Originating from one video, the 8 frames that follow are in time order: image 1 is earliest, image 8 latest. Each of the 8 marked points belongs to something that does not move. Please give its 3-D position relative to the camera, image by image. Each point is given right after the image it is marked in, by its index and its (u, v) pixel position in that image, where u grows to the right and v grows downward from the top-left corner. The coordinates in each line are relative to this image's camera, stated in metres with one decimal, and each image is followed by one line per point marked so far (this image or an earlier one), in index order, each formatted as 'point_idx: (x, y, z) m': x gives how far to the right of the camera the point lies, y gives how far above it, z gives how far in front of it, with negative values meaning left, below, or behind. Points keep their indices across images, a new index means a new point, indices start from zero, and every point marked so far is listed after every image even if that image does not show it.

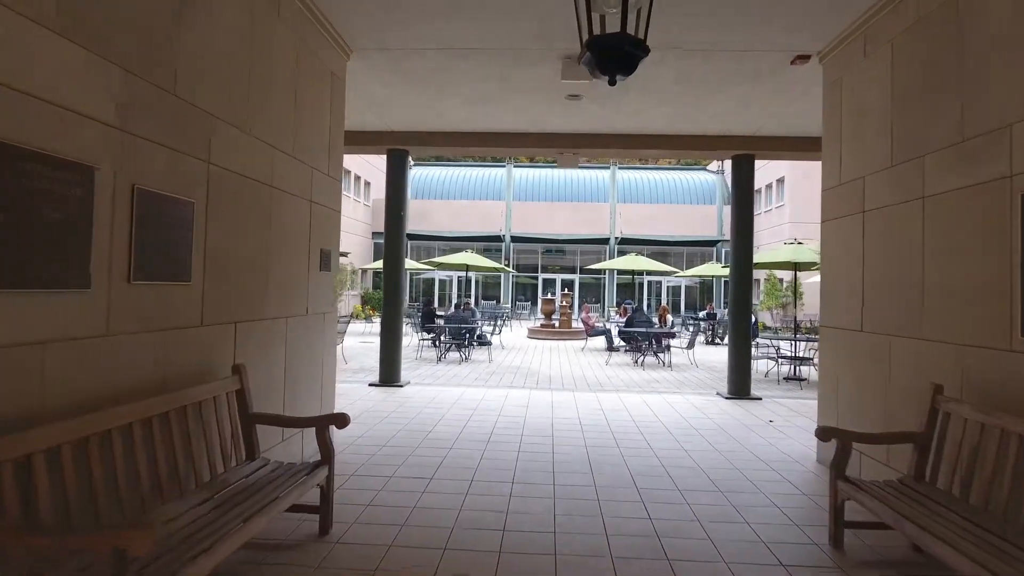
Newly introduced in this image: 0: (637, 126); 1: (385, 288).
0: (+1.9, +2.4, +9.0) m
1: (-2.1, 0.0, +9.6) m
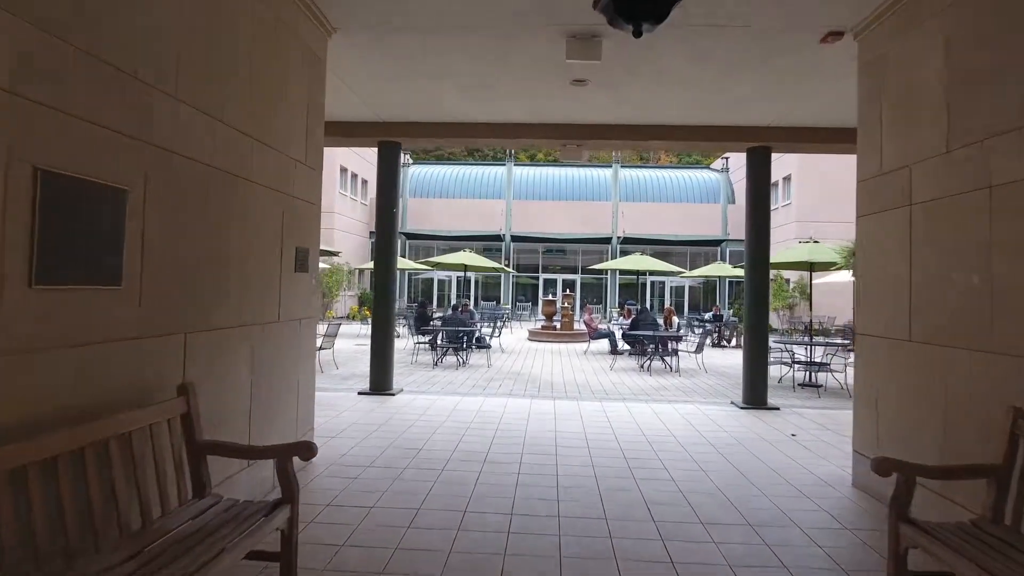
0: (+1.9, +2.4, +8.4) m
1: (-2.1, 0.0, +9.0) m
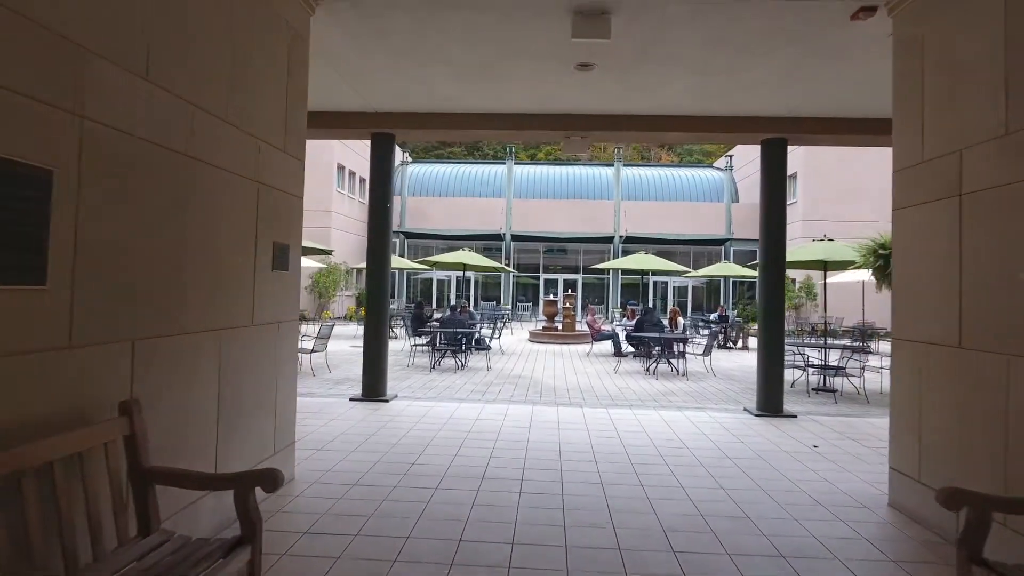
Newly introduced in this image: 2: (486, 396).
0: (+1.9, +2.4, +7.9) m
1: (-2.1, 0.0, +8.5) m
2: (-0.4, -1.7, +9.1) m
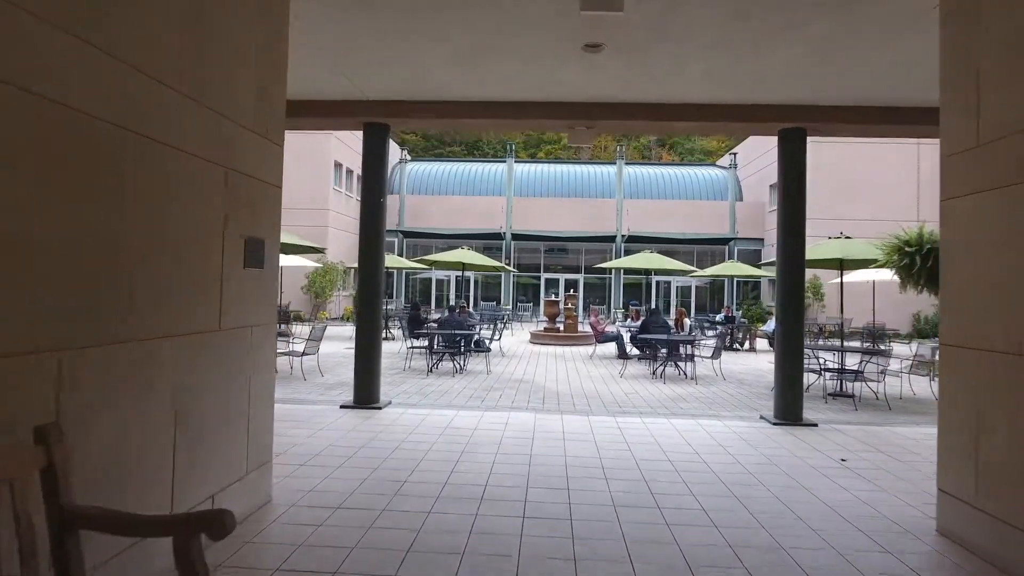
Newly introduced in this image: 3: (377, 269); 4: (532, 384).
0: (+1.9, +2.4, +7.4) m
1: (-2.1, 0.0, +8.0) m
2: (-0.4, -1.7, +8.6) m
3: (-1.8, +0.3, +8.0) m
4: (+0.3, -1.7, +10.3) m
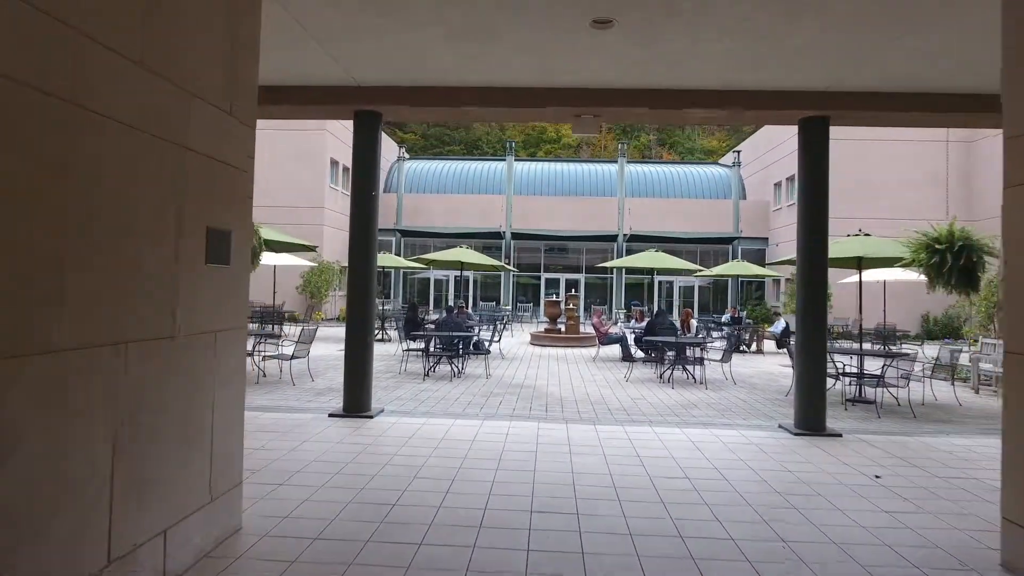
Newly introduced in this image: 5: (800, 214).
0: (+1.9, +2.4, +6.8) m
1: (-2.0, 0.0, +7.5) m
2: (-0.4, -1.7, +8.0) m
3: (-1.8, +0.3, +7.5) m
4: (+0.3, -1.7, +9.8) m
5: (+3.6, +0.9, +7.4) m
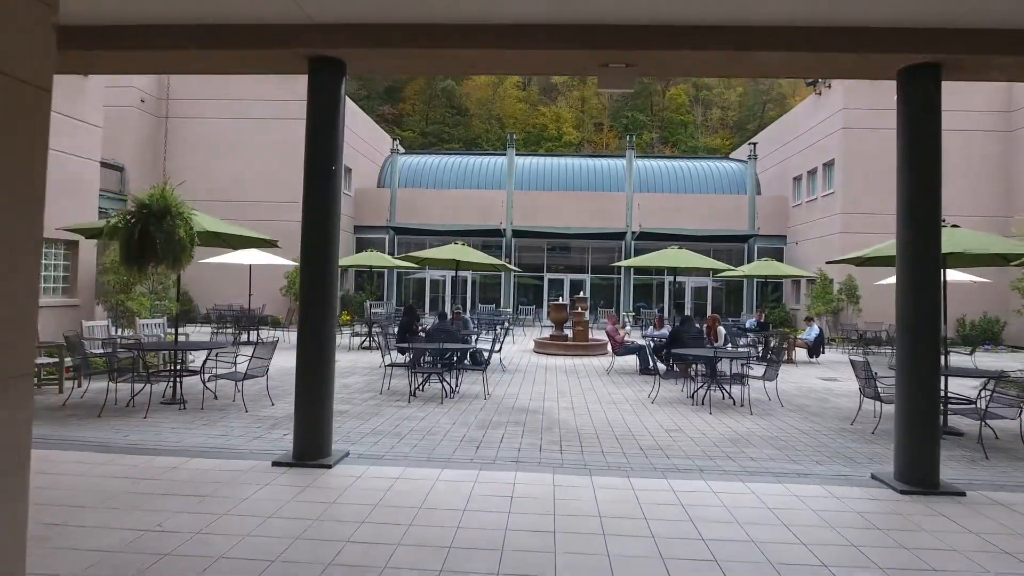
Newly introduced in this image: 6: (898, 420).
0: (+2.0, +2.4, +5.0) m
1: (-2.0, -0.1, +5.7) m
2: (-0.3, -1.7, +6.2) m
3: (-1.8, +0.2, +5.7) m
4: (+0.4, -1.7, +8.0) m
5: (+3.6, +0.9, +5.6) m
6: (+3.5, -1.2, +5.5) m
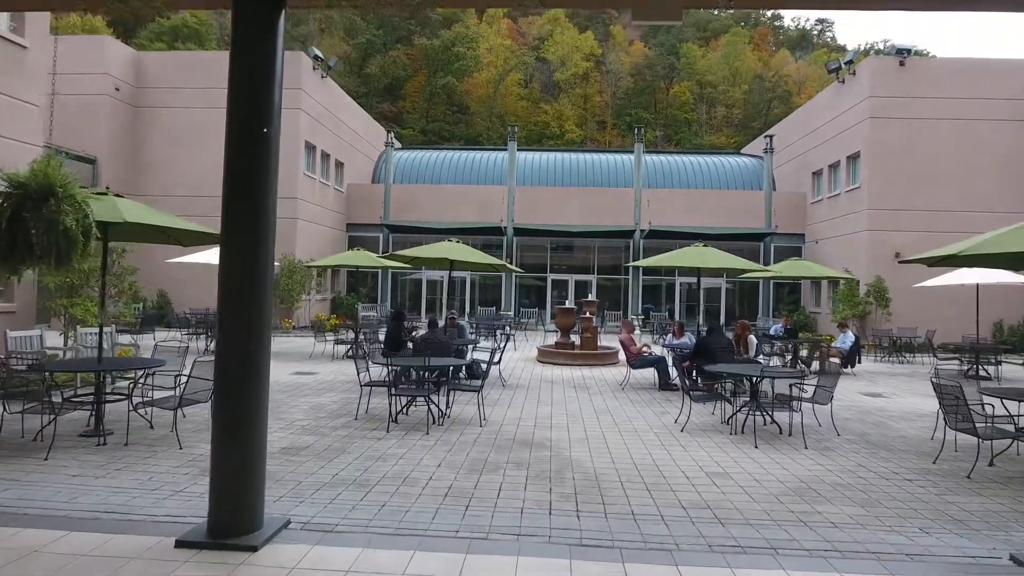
0: (+2.0, +2.3, +3.5) m
1: (-2.0, -0.1, +4.1) m
2: (-0.3, -1.8, +4.7) m
3: (-1.8, +0.2, +4.1) m
4: (+0.4, -1.8, +6.4) m
5: (+3.6, +0.8, +4.0) m
6: (+3.5, -1.3, +3.9) m
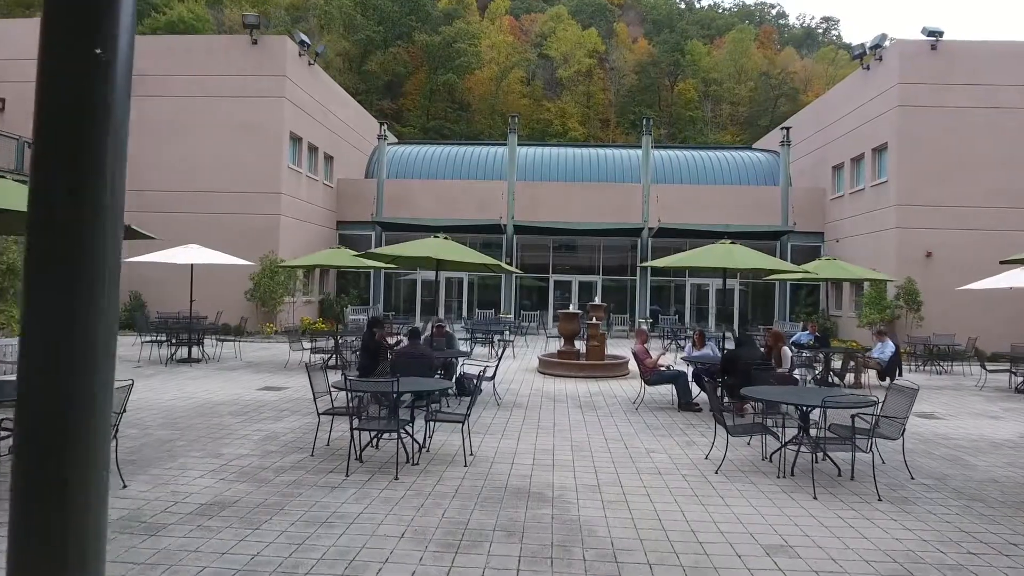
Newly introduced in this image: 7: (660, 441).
0: (+1.9, +2.3, +1.9) m
1: (-2.1, -0.2, +2.6) m
2: (-0.4, -1.8, +3.1) m
3: (-1.9, +0.1, +2.6) m
4: (+0.3, -1.8, +4.9) m
5: (+3.5, +0.7, +2.5) m
6: (+3.4, -1.4, +2.4) m
7: (+1.9, -1.9, +7.7) m
